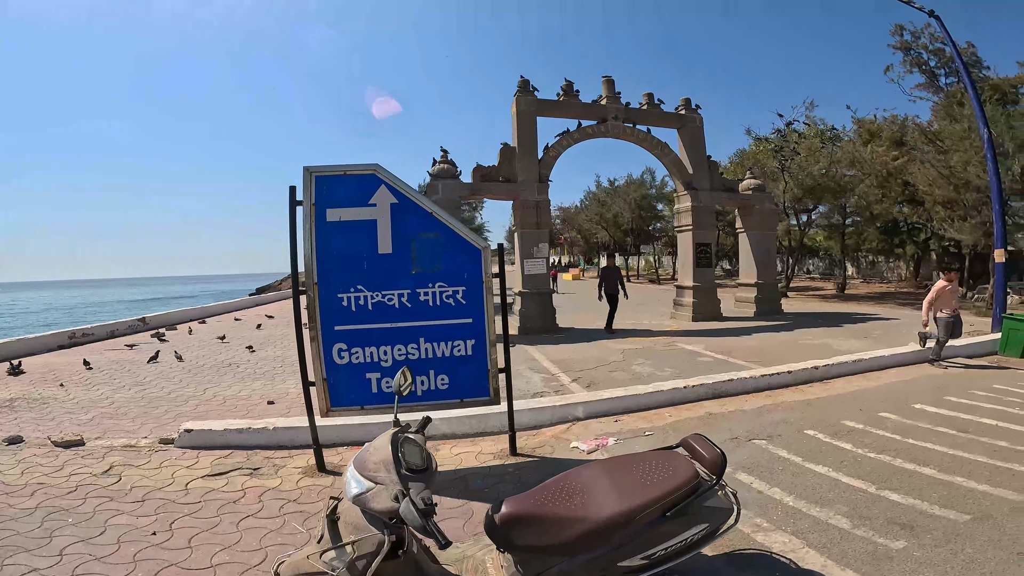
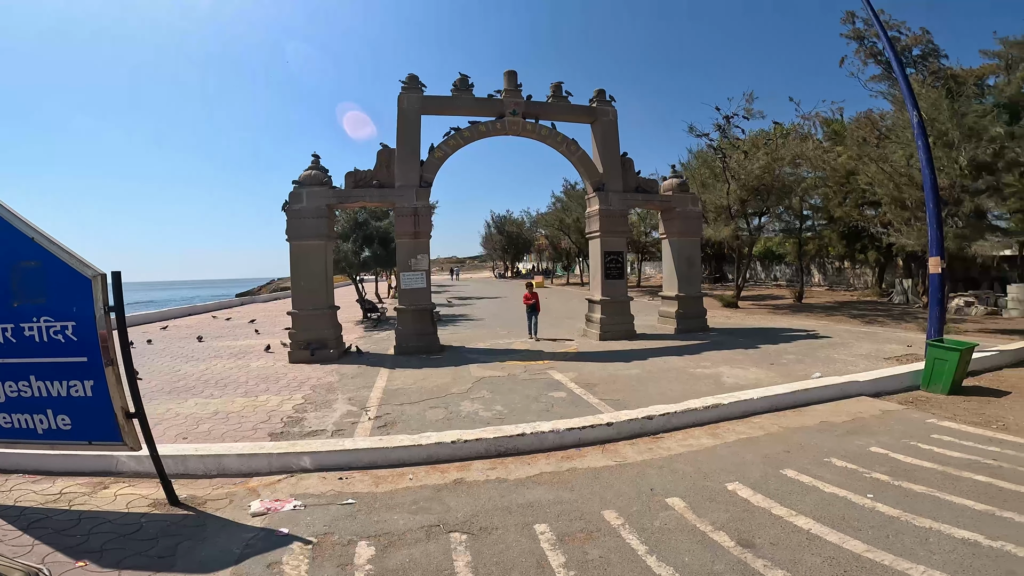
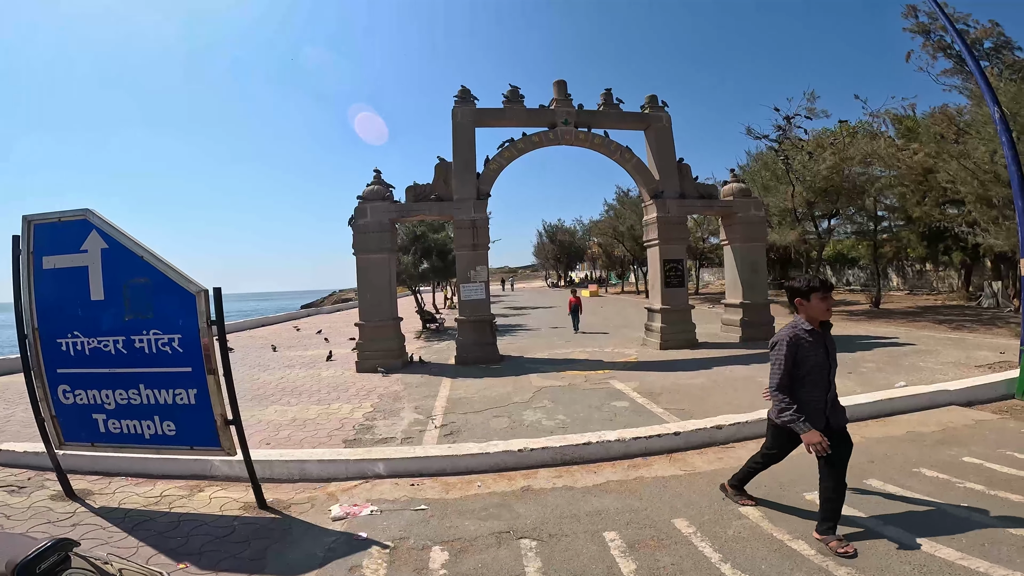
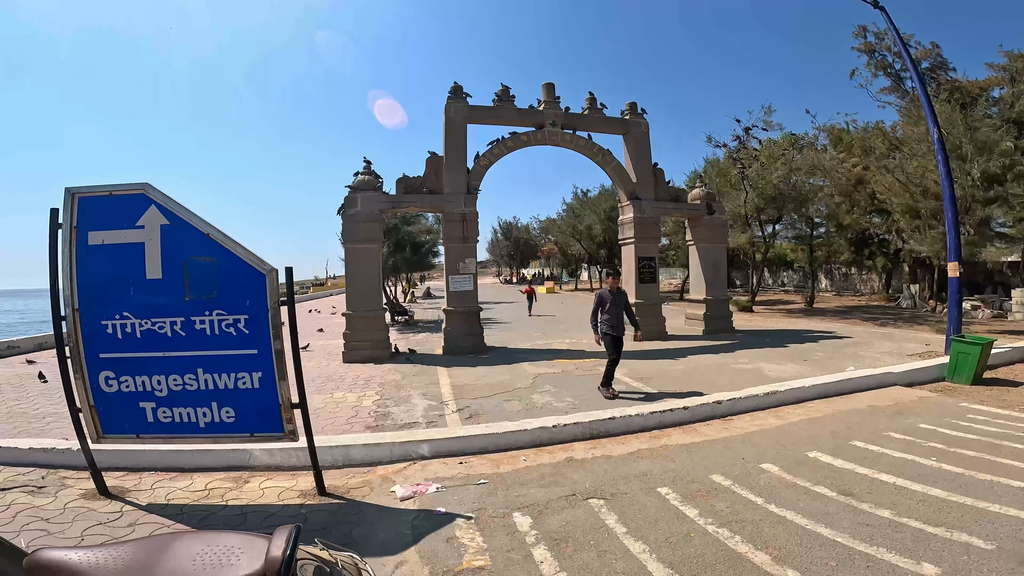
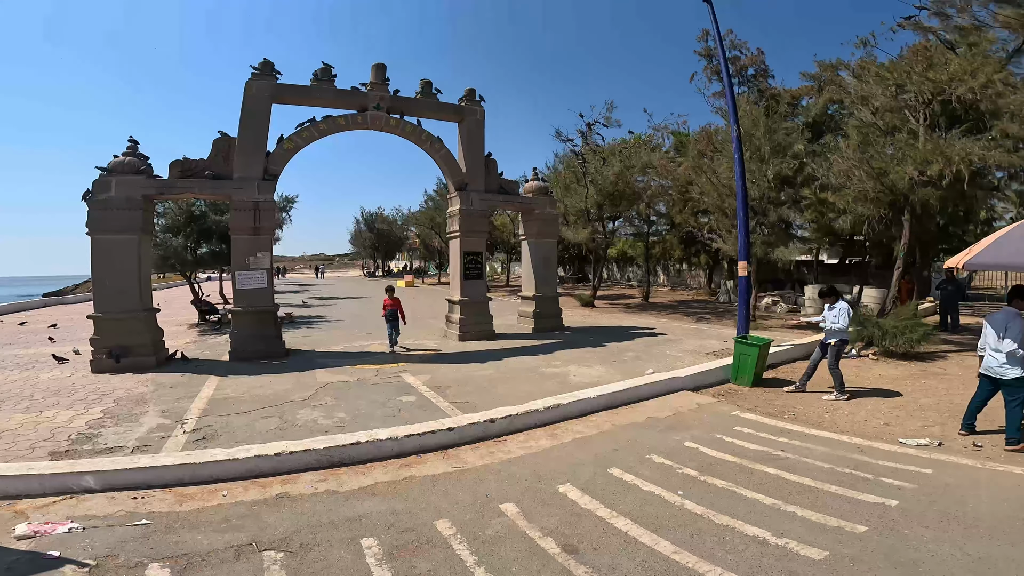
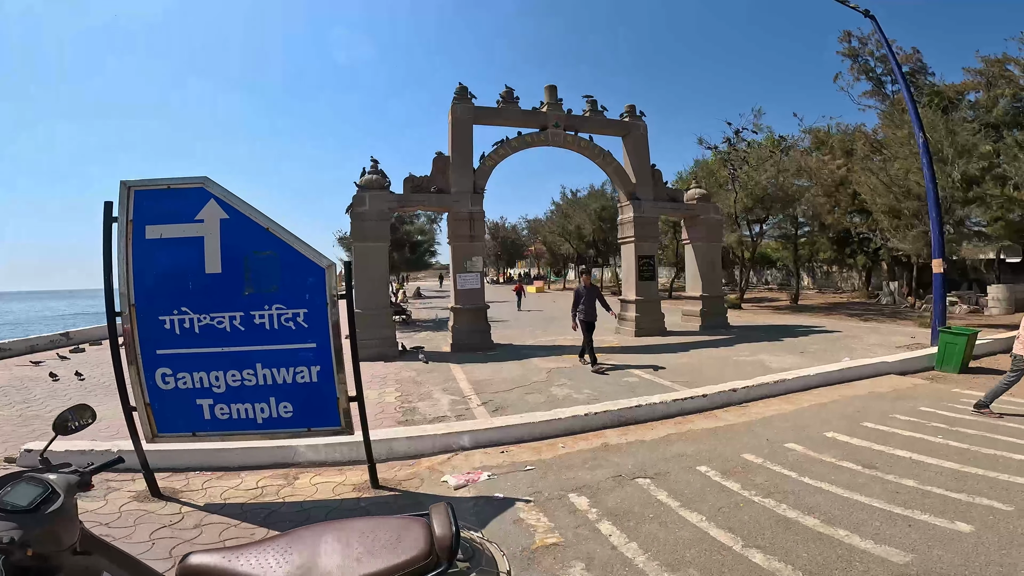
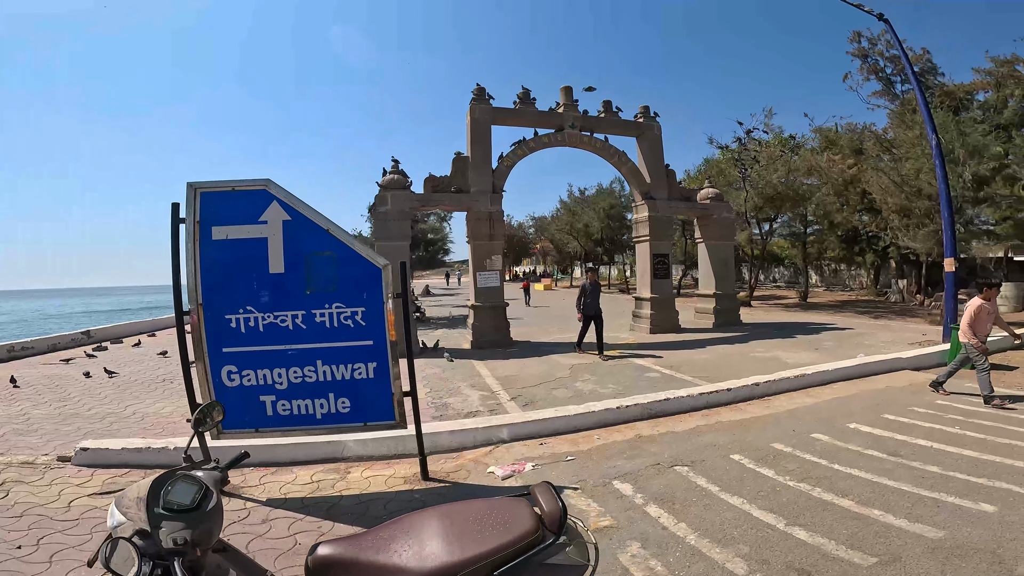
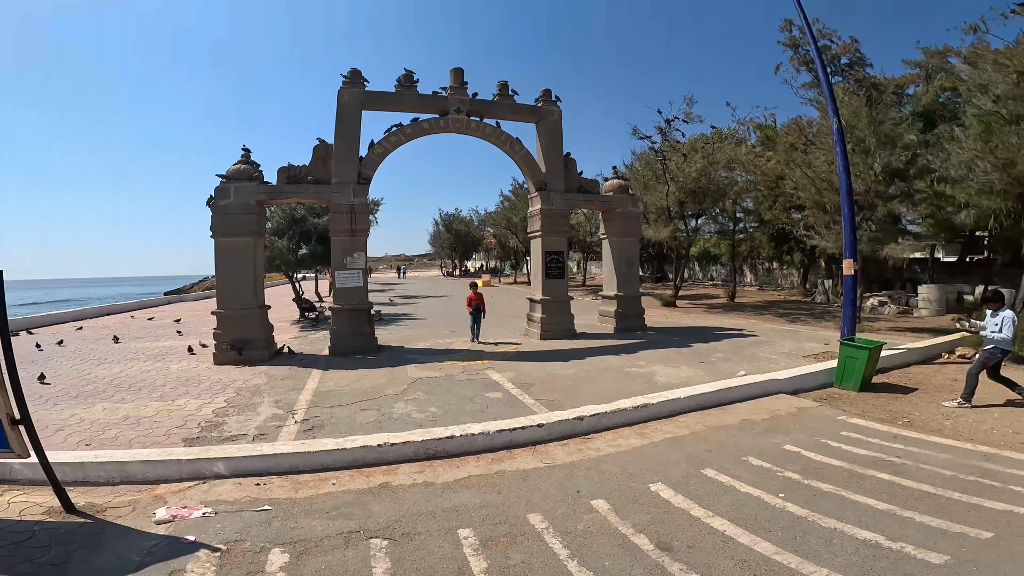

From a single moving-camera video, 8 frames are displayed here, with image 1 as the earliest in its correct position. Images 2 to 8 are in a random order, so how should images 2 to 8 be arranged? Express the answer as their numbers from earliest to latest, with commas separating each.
7, 6, 4, 3, 2, 8, 5
